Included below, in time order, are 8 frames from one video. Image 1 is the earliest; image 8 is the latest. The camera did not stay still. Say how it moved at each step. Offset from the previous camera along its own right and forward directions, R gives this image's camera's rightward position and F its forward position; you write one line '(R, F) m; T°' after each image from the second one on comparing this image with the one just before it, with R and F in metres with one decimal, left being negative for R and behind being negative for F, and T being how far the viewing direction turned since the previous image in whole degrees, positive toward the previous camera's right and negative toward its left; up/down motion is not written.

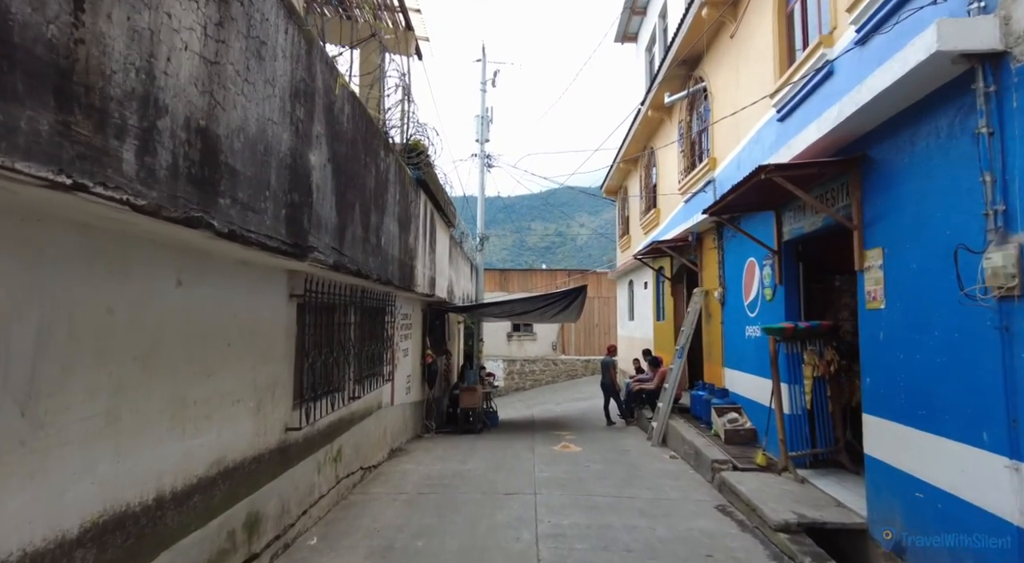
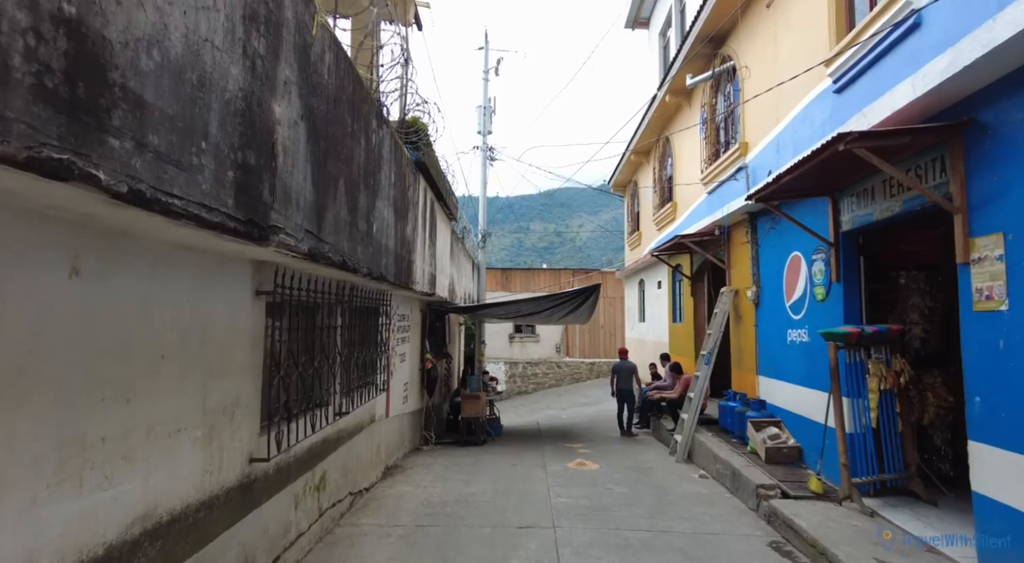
(-0.1, +0.8) m; 0°
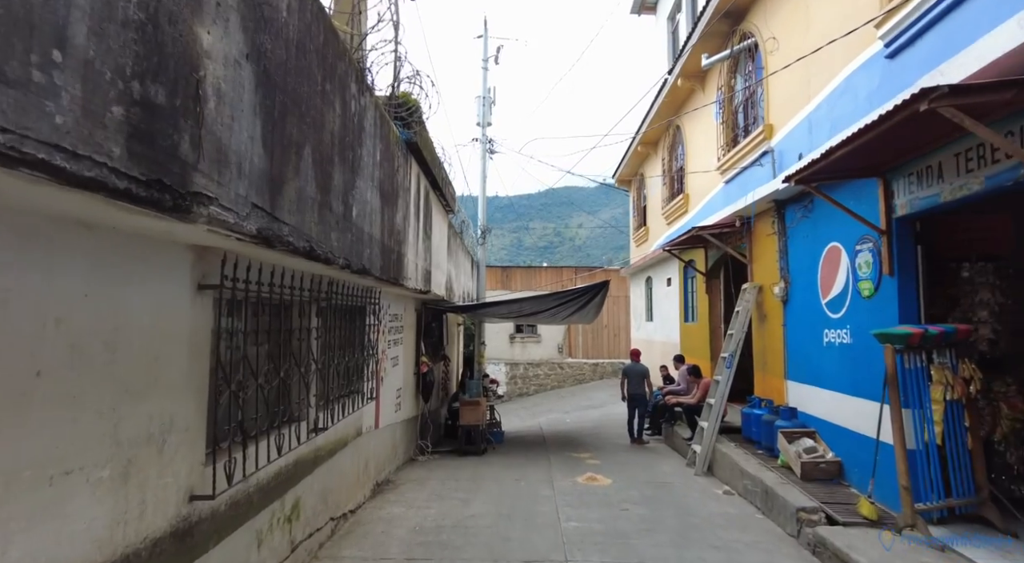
(0.0, +0.7) m; 0°
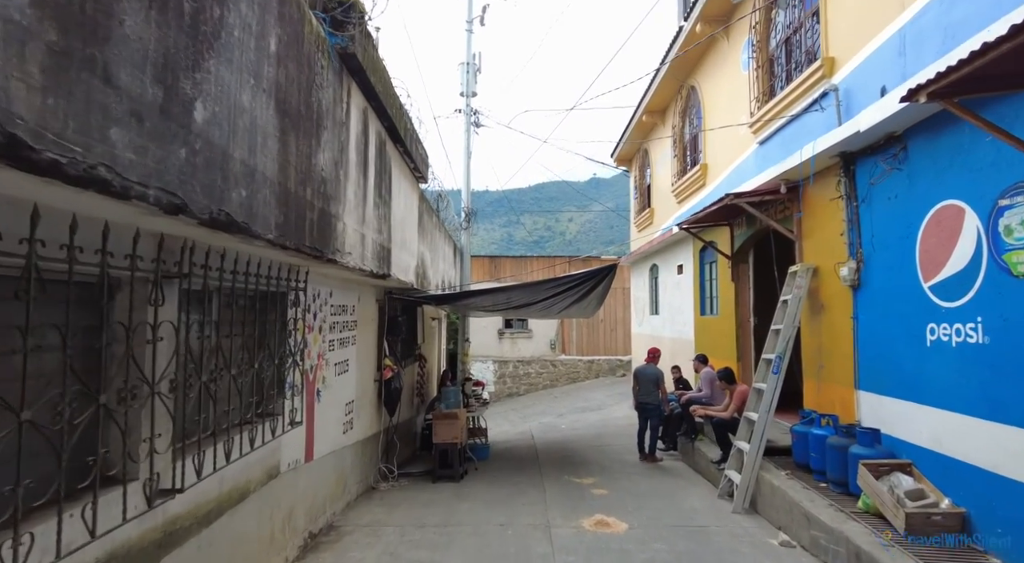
(+0.1, +1.6) m; +1°
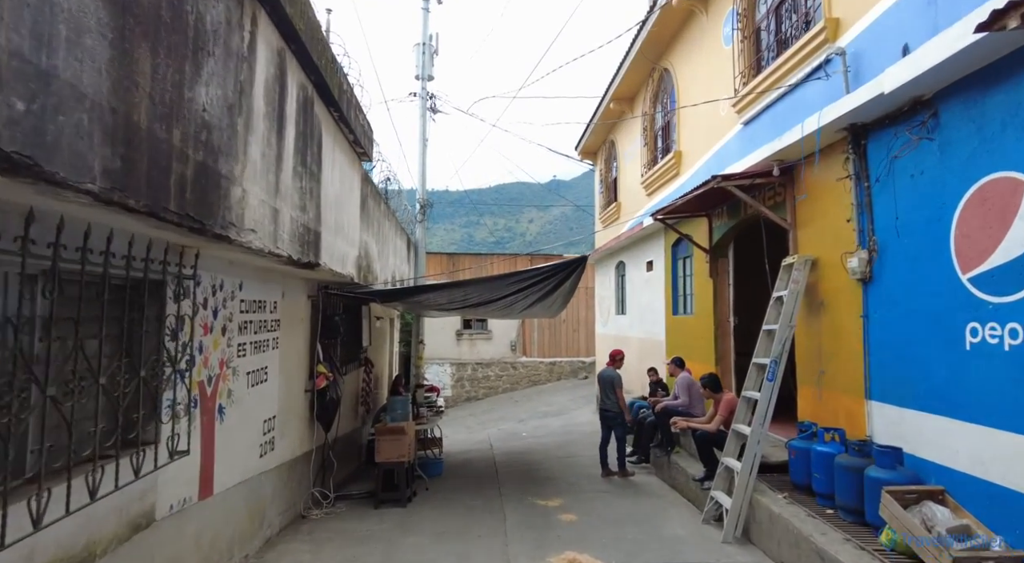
(0.0, +0.9) m; +4°
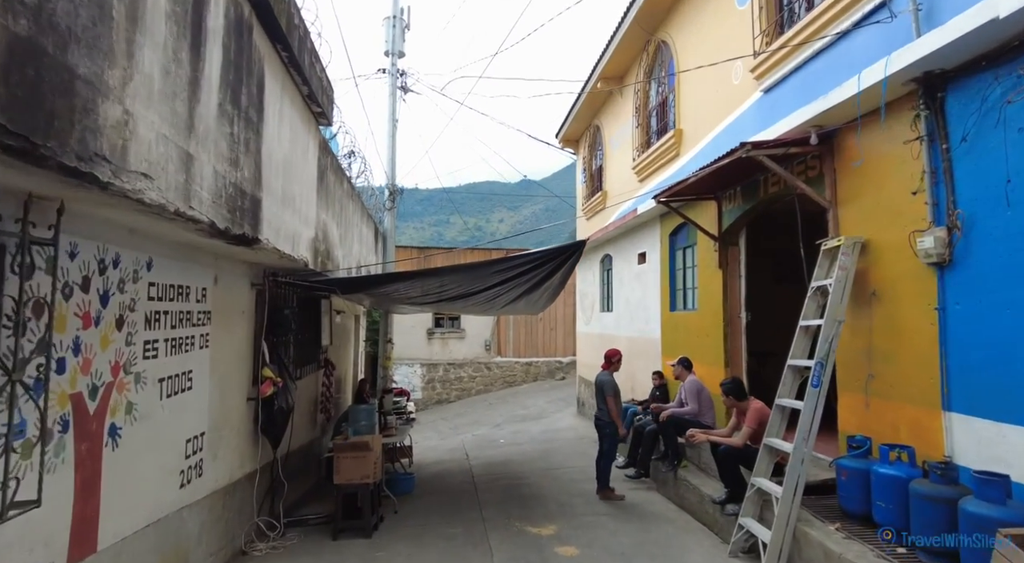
(-0.1, +0.9) m; +3°
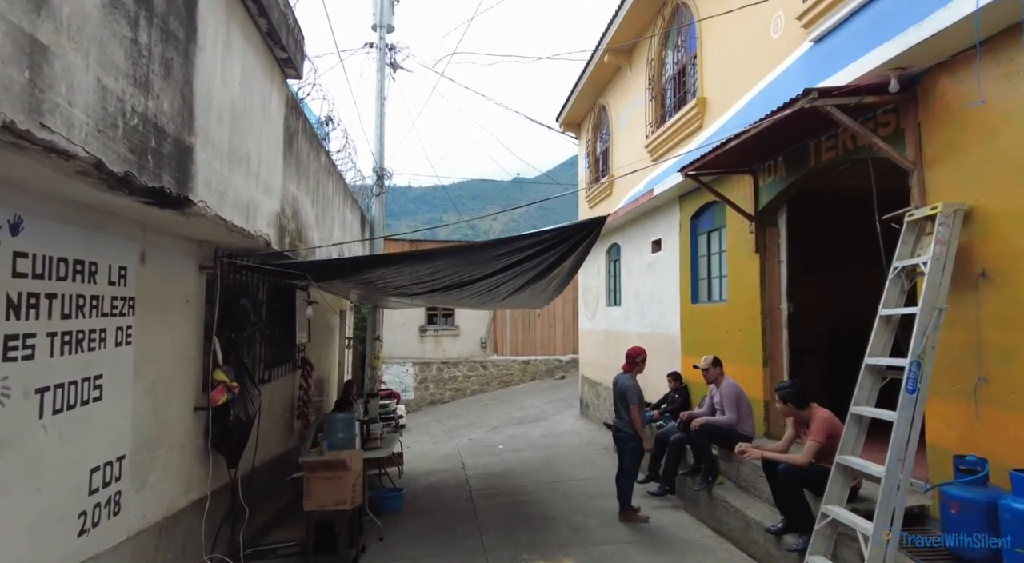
(-0.1, +0.9) m; +1°
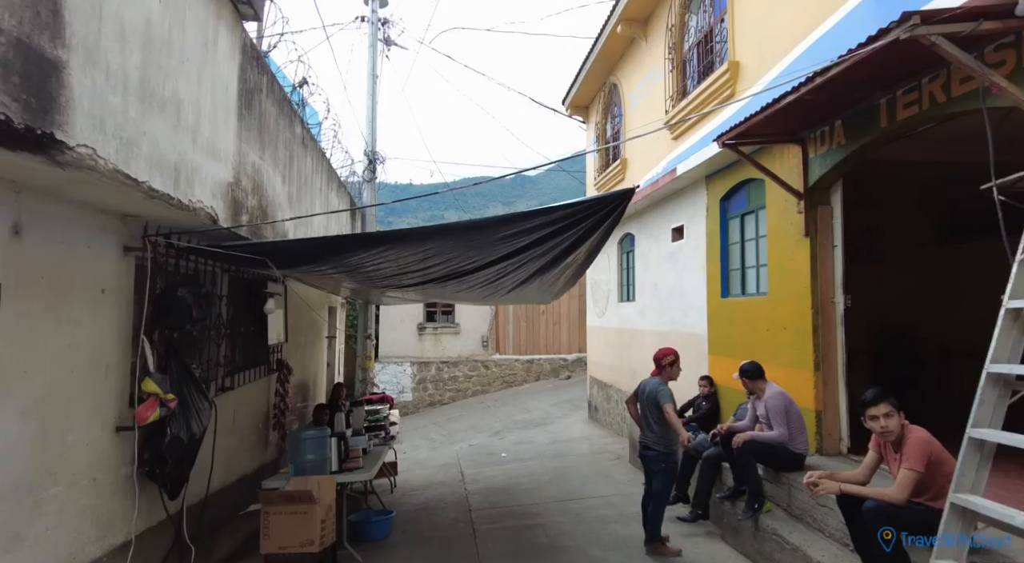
(0.0, +0.9) m; 0°
